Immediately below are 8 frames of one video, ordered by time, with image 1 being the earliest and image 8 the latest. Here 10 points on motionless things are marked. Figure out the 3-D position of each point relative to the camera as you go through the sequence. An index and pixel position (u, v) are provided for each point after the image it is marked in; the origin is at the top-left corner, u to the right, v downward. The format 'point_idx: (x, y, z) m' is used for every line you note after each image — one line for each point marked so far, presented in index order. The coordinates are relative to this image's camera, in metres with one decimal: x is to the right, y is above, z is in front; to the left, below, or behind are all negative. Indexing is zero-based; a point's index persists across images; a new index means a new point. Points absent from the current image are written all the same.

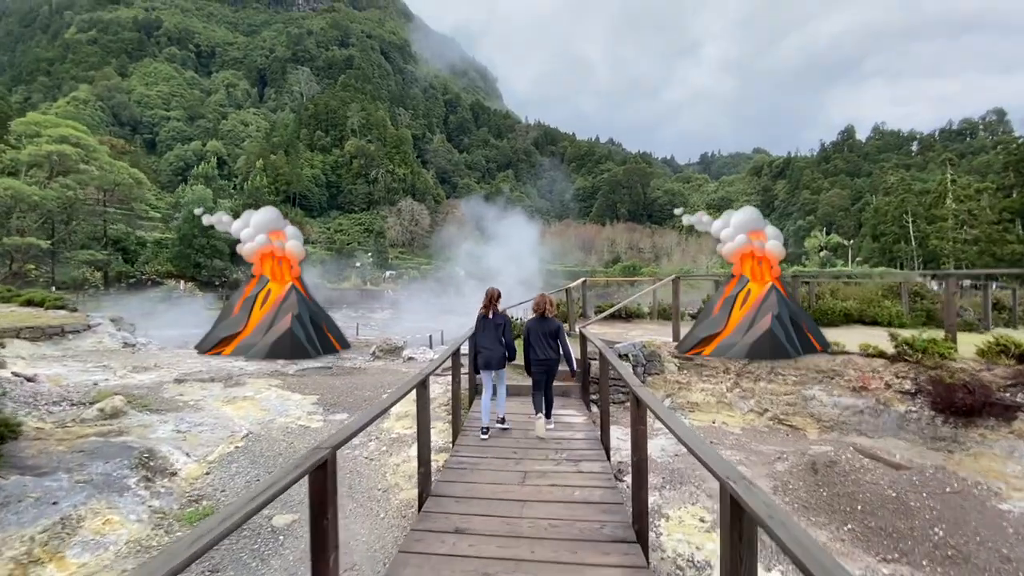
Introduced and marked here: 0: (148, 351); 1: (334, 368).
0: (-7.9, -1.4, +10.5) m
1: (-3.0, -1.4, +8.1) m
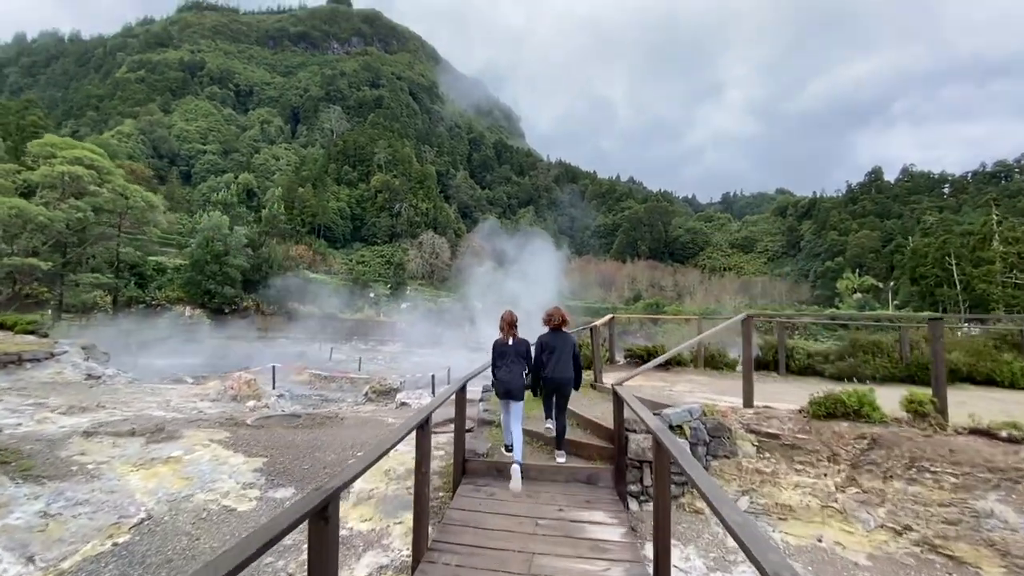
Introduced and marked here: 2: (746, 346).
0: (-7.7, -1.9, +9.3) m
1: (-2.9, -1.8, +6.7) m
2: (+1.9, -0.5, +3.9) m
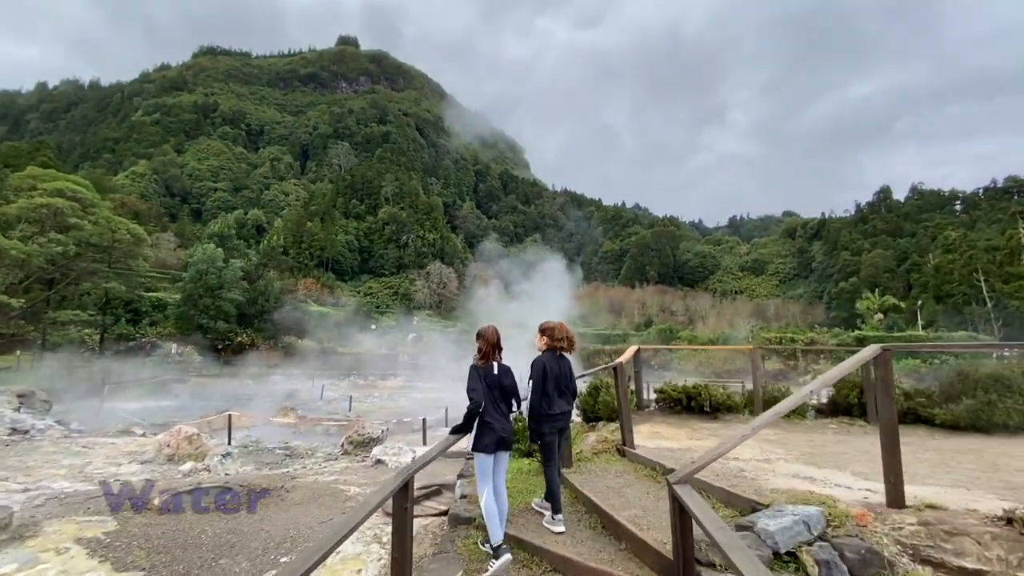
0: (-7.6, -2.5, +7.8) m
1: (-2.9, -2.2, +5.1) m
2: (+1.8, -0.5, +2.3) m
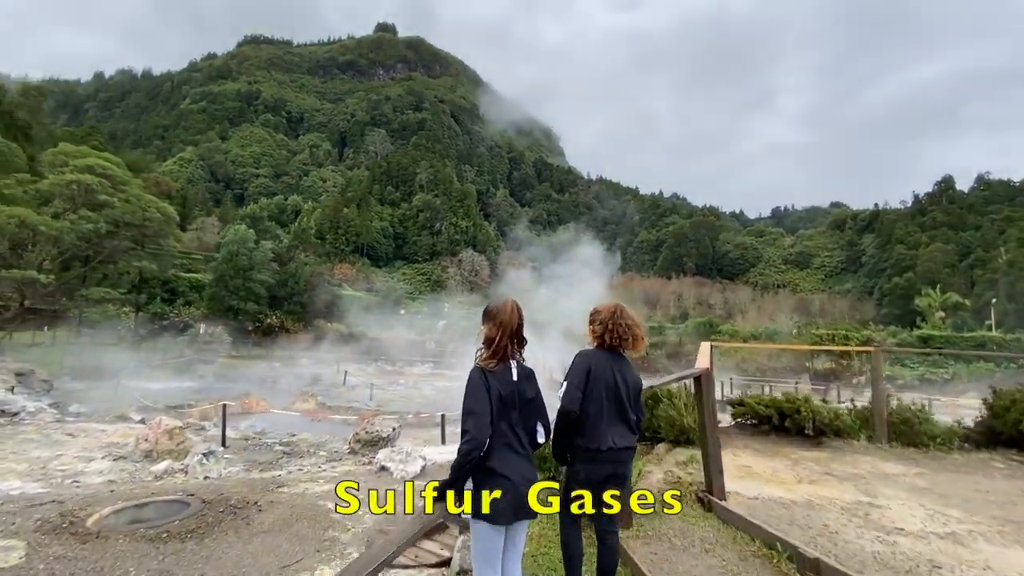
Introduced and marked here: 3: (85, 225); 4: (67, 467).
0: (-7.2, -2.0, +7.1) m
1: (-2.7, -1.9, +4.1) m
2: (+1.9, -0.4, +1.0) m
3: (-16.6, +2.5, +18.6) m
4: (-5.0, -2.0, +5.4) m
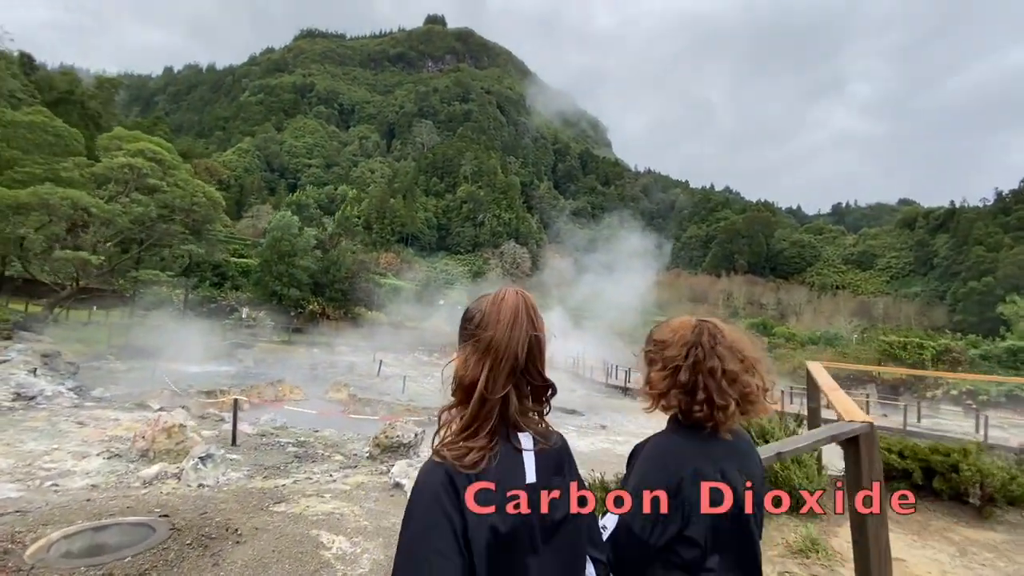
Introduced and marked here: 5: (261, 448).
0: (-6.7, -1.8, +6.8) m
1: (-2.5, -1.8, +3.4) m
2: (+1.9, -0.5, -0.1) m
3: (-15.0, +3.2, +19.0) m
4: (-4.7, -1.8, +4.9) m
5: (-3.4, -2.2, +6.5) m
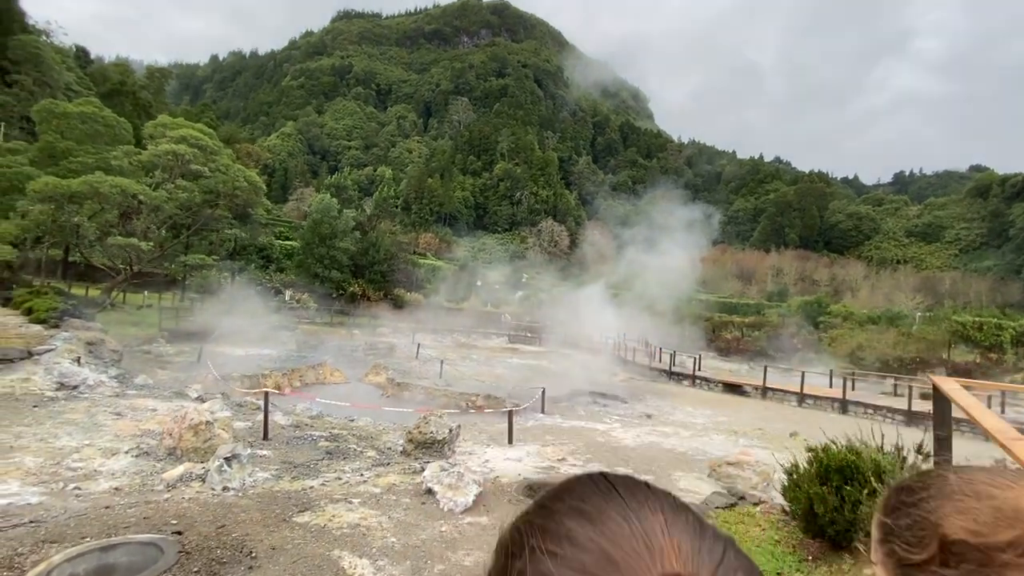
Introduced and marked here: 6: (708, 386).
0: (-6.2, -1.6, +6.8) m
1: (-2.2, -1.8, +3.1) m
2: (+1.8, -0.6, -0.8) m
3: (-13.5, +3.8, +19.4) m
4: (-4.3, -1.8, +4.8) m
5: (-2.9, -2.0, +6.3) m
6: (+5.9, -2.9, +14.3) m
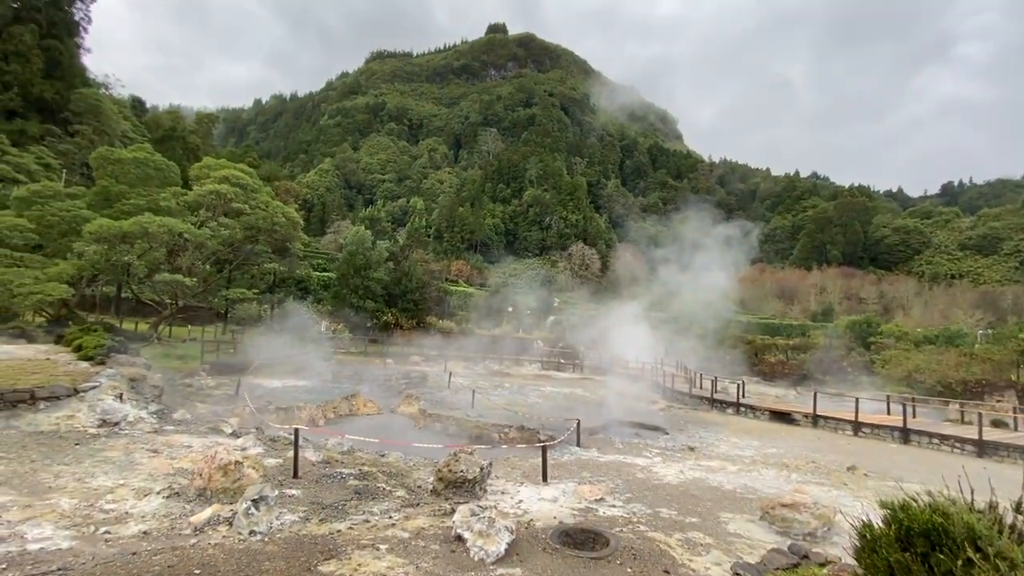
0: (-5.7, -2.2, +7.0) m
1: (-2.0, -2.0, +3.0) m
2: (+1.7, -0.6, -1.1) m
3: (-12.3, +2.4, +20.2) m
4: (-4.0, -2.2, +4.8) m
5: (-2.5, -2.5, +6.2) m
6: (+6.8, -3.6, +13.5) m
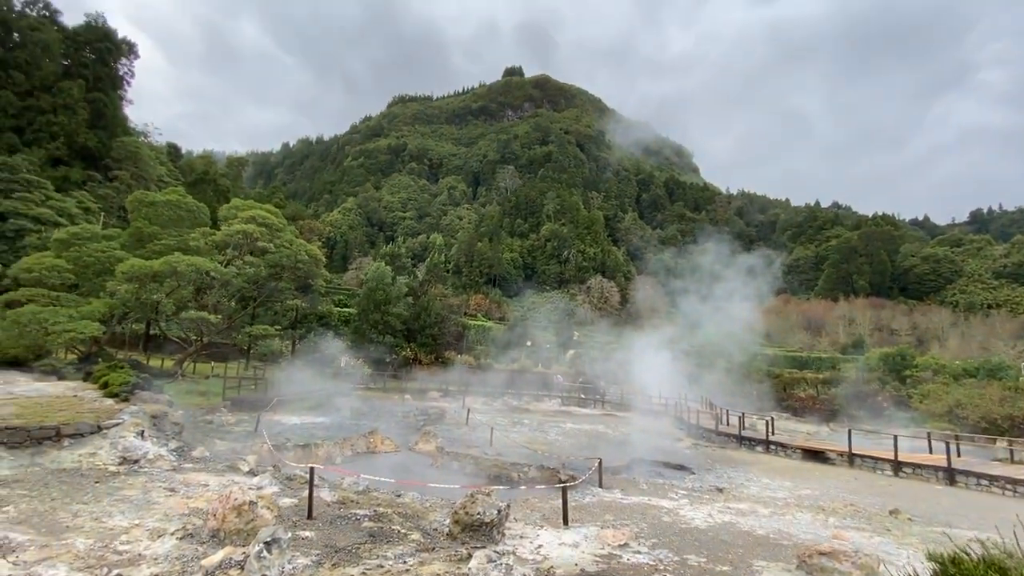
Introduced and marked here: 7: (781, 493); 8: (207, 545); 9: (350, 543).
0: (-5.4, -2.7, +7.0) m
1: (-1.9, -2.3, +2.9) m
2: (+1.7, -0.5, -1.3) m
3: (-11.5, +0.8, +20.8) m
4: (-3.8, -2.6, +4.7) m
5: (-2.2, -3.0, +6.1) m
6: (+7.4, -4.5, +12.9) m
7: (+5.3, -4.1, +9.5) m
8: (-3.1, -2.6, +4.8) m
9: (-1.8, -2.9, +5.5) m
